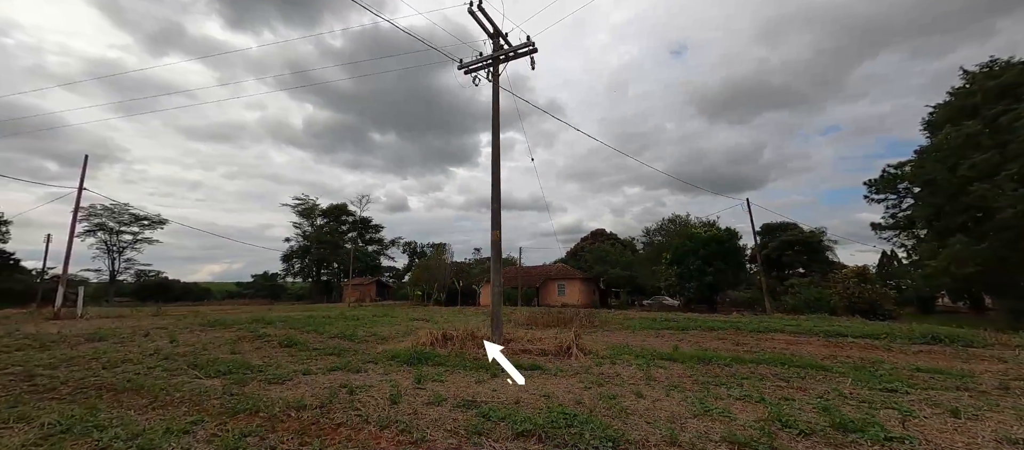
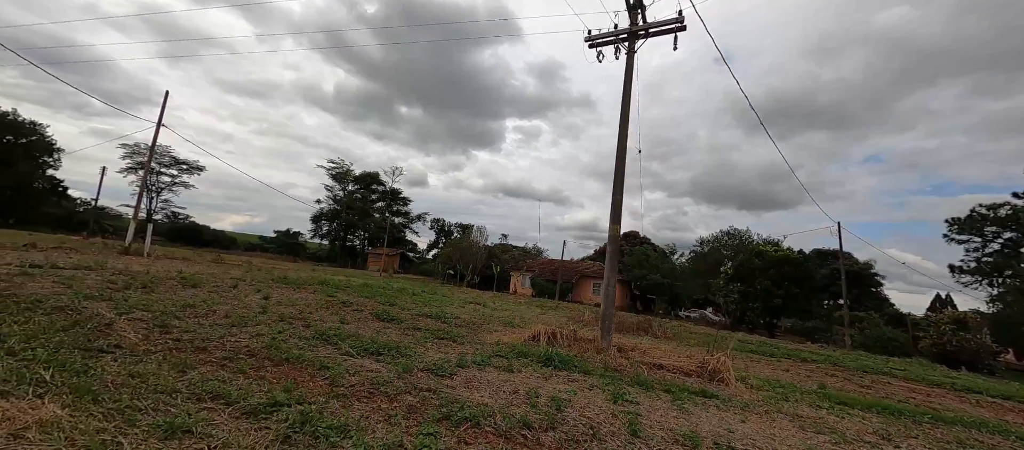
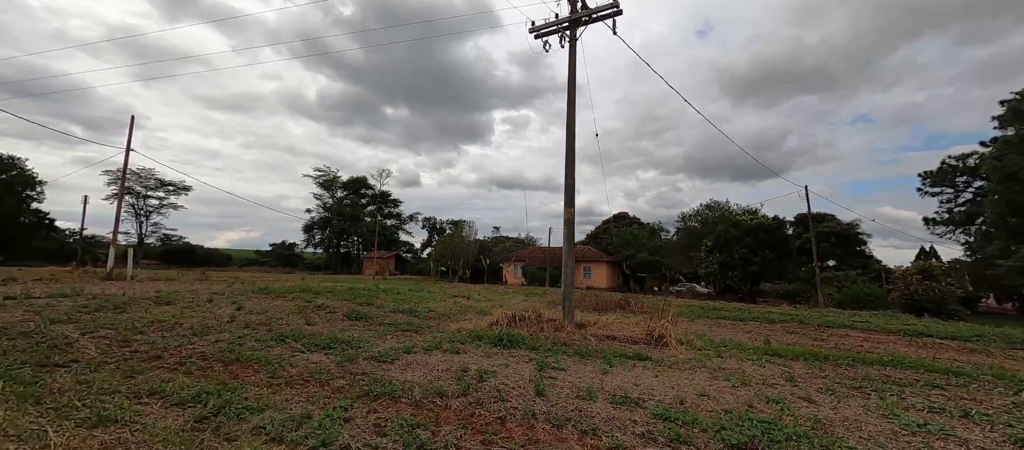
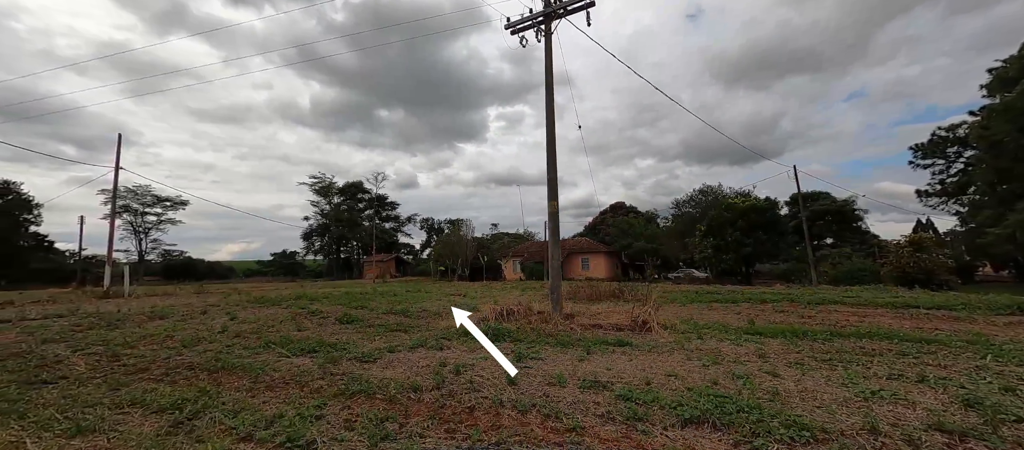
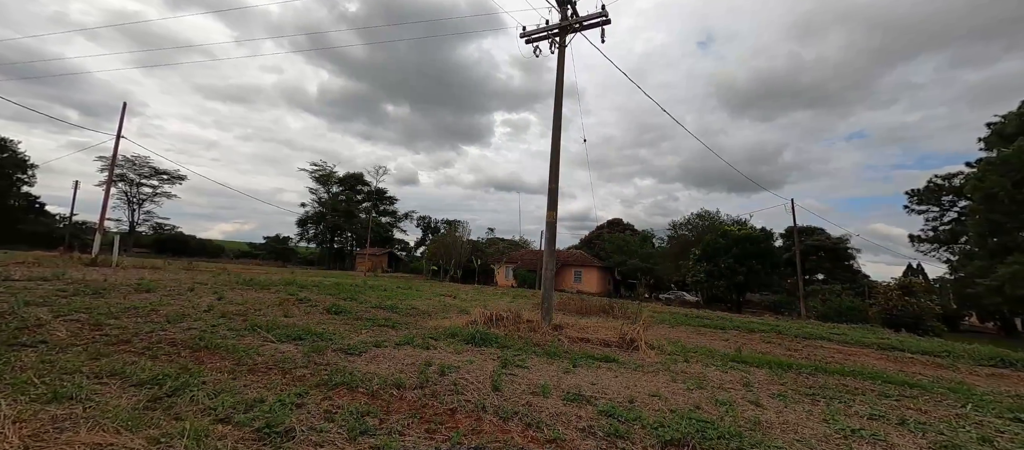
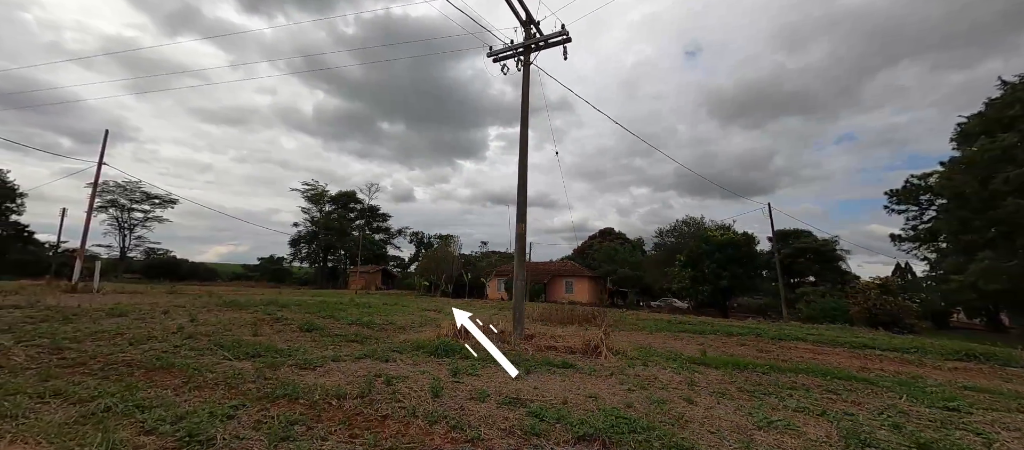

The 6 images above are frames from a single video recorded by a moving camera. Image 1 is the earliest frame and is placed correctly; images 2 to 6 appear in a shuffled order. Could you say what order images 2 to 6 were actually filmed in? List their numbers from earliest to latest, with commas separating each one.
6, 4, 5, 3, 2
